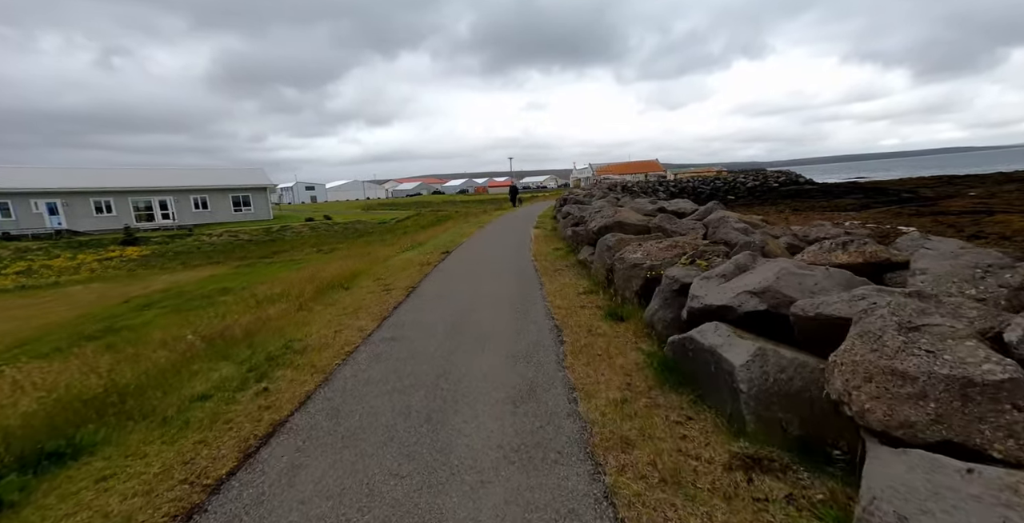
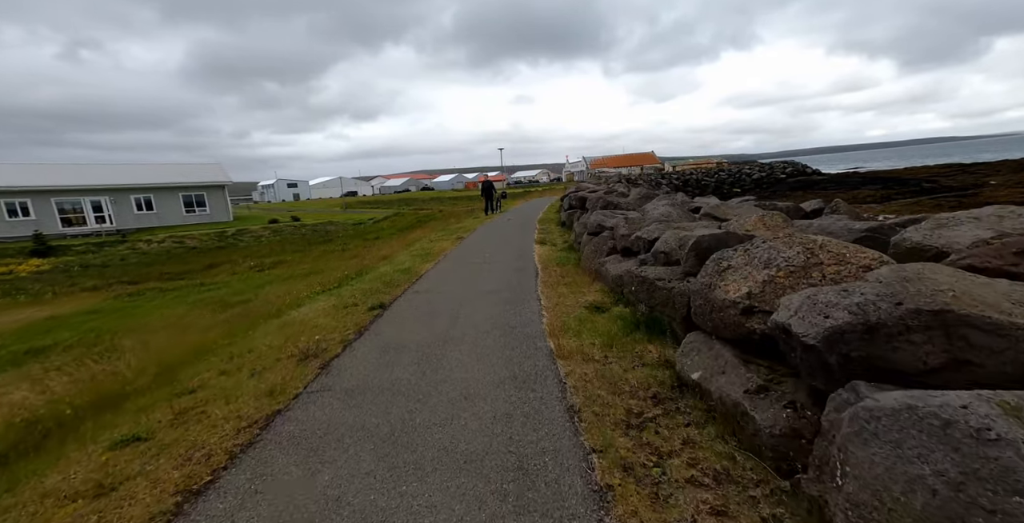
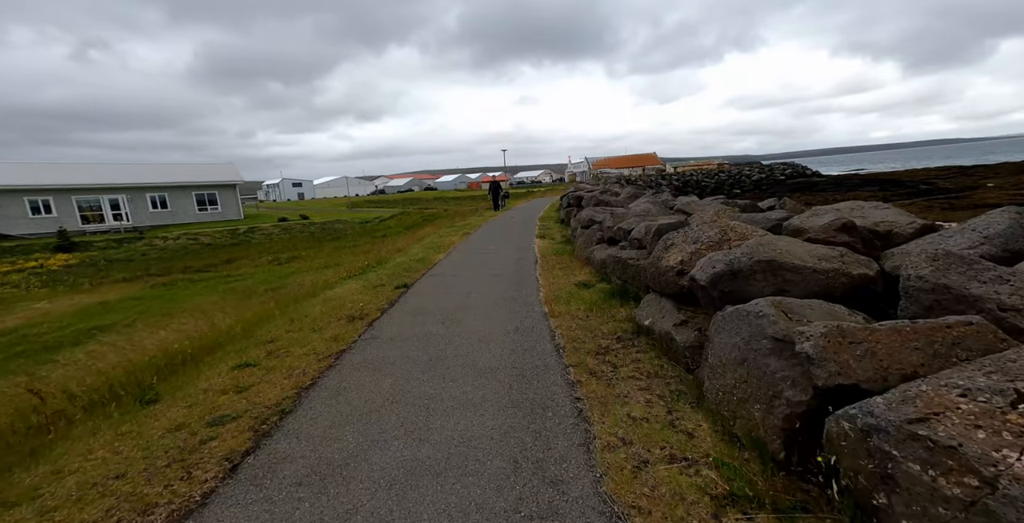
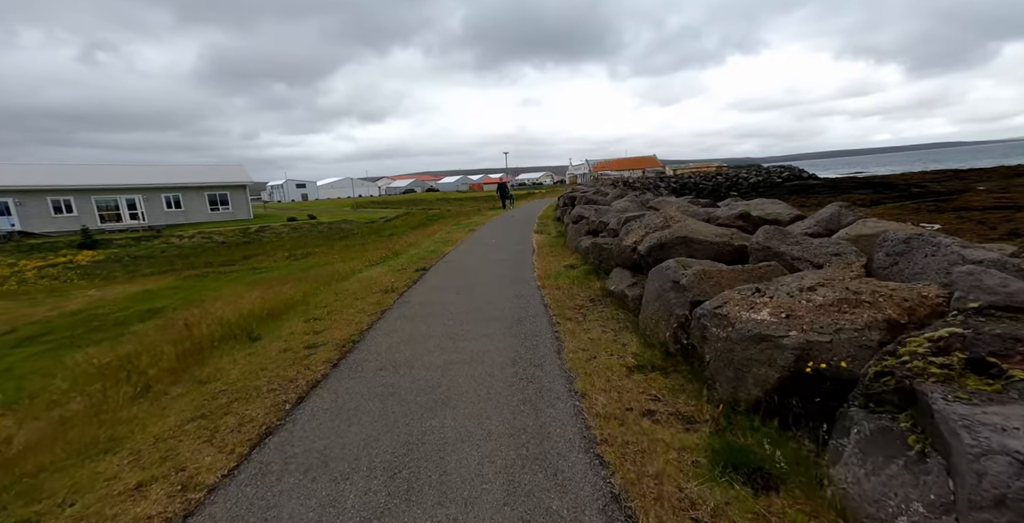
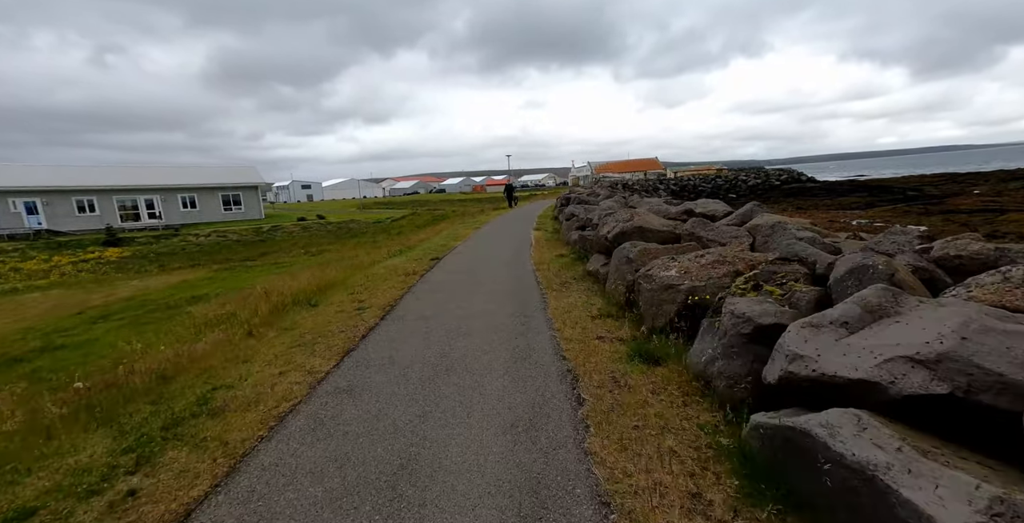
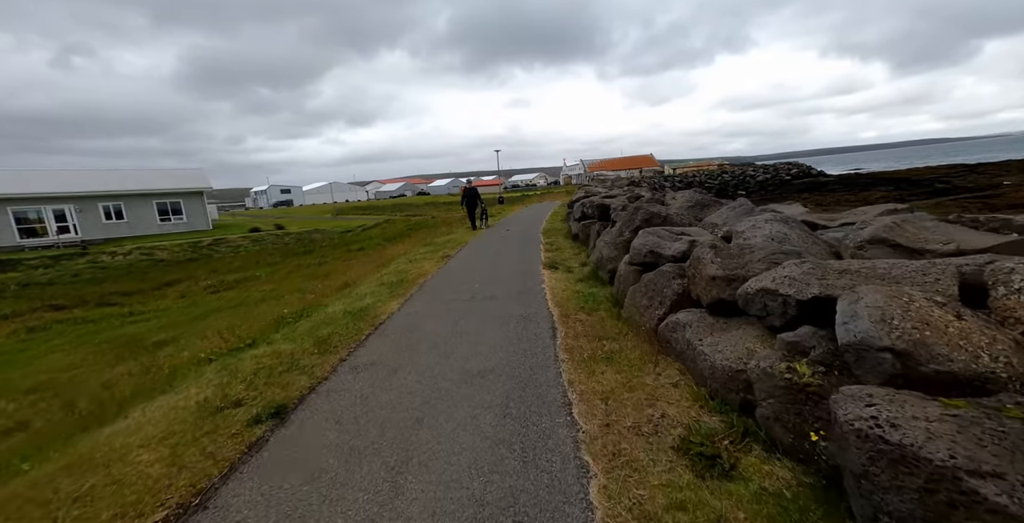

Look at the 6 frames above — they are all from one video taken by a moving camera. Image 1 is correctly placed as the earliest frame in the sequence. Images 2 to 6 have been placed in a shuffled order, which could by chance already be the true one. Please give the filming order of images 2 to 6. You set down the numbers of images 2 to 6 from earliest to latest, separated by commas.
5, 4, 3, 2, 6
